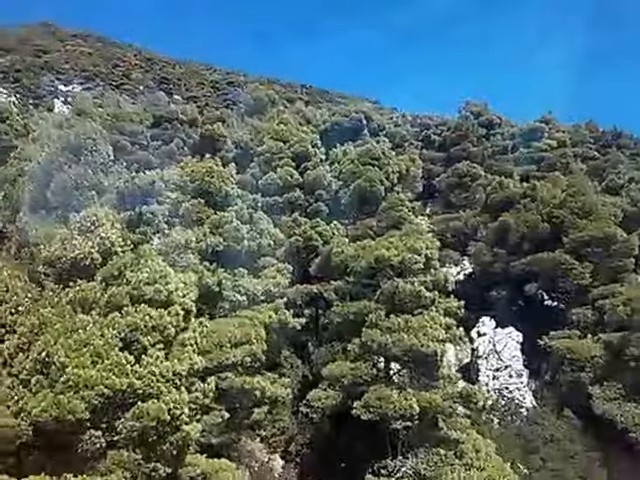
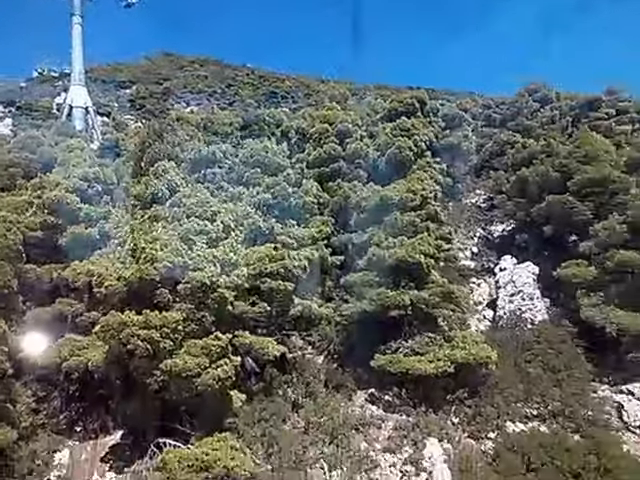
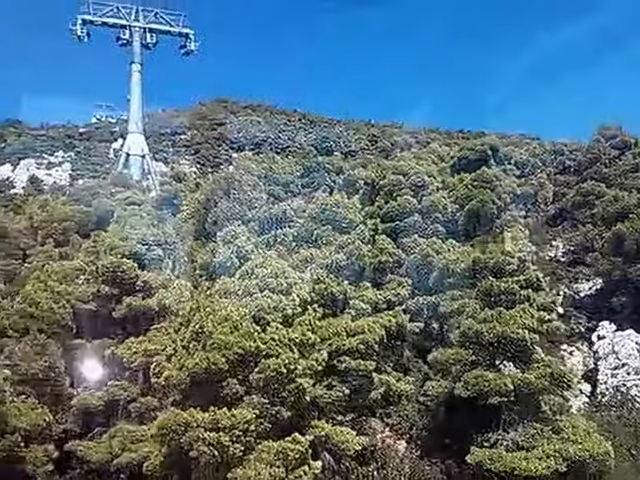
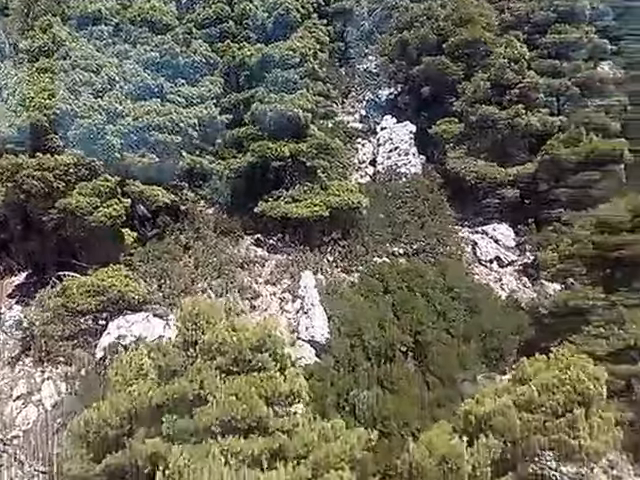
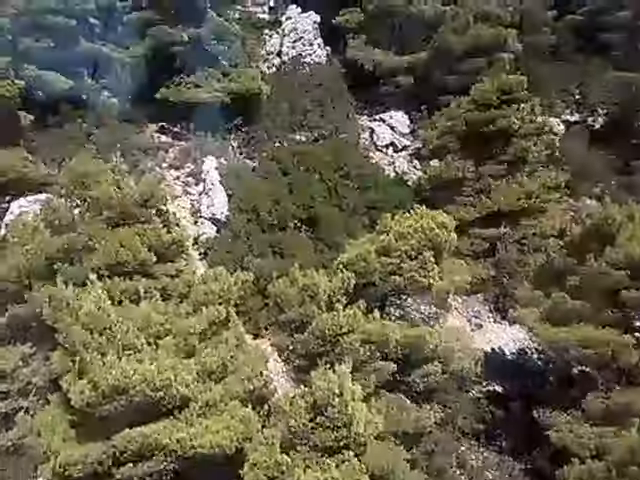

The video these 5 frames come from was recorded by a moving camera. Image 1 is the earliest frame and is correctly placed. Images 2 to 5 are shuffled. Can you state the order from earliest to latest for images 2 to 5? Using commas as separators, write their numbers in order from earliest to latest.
3, 2, 4, 5
